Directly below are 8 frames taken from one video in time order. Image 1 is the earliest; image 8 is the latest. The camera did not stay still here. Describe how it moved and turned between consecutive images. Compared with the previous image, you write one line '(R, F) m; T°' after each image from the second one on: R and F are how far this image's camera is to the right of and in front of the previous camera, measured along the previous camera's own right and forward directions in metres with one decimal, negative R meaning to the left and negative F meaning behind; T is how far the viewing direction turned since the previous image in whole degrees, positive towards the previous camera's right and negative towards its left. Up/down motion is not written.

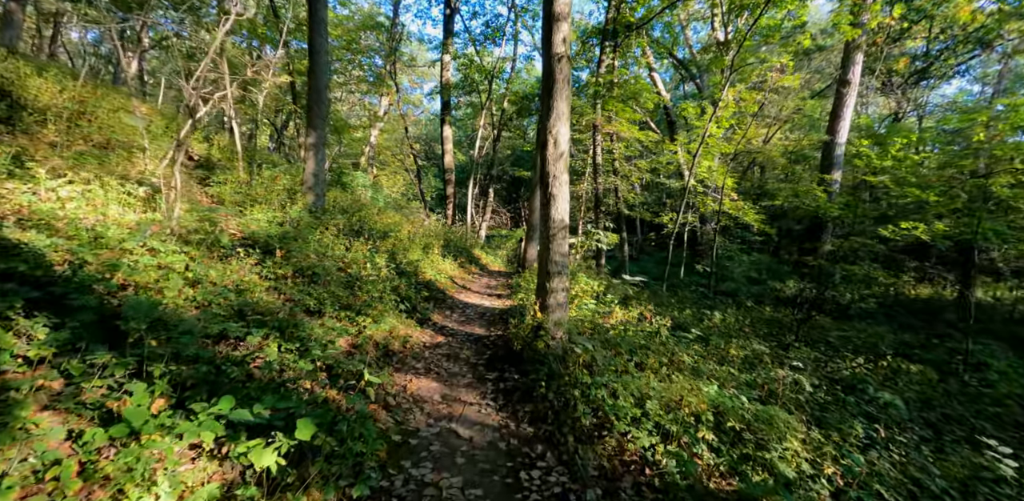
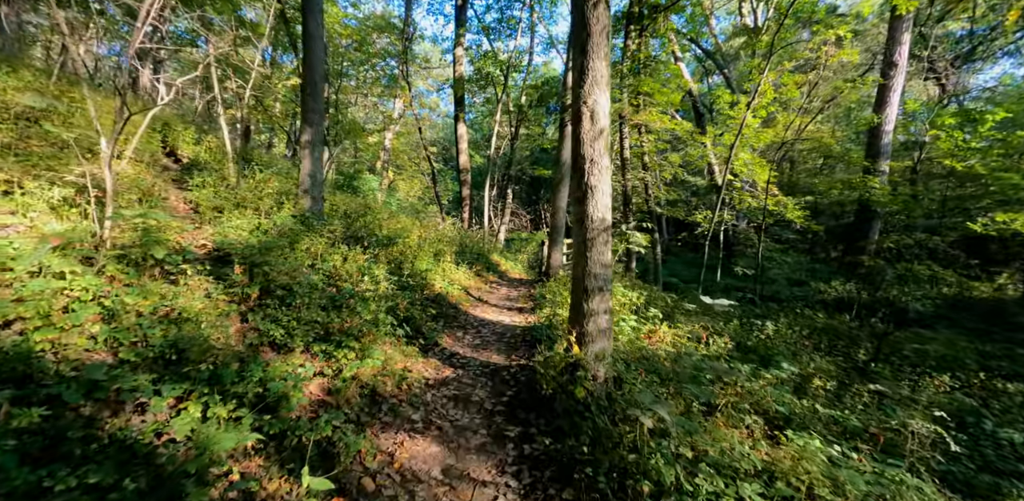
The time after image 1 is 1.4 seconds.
(0.0, +1.4) m; -2°
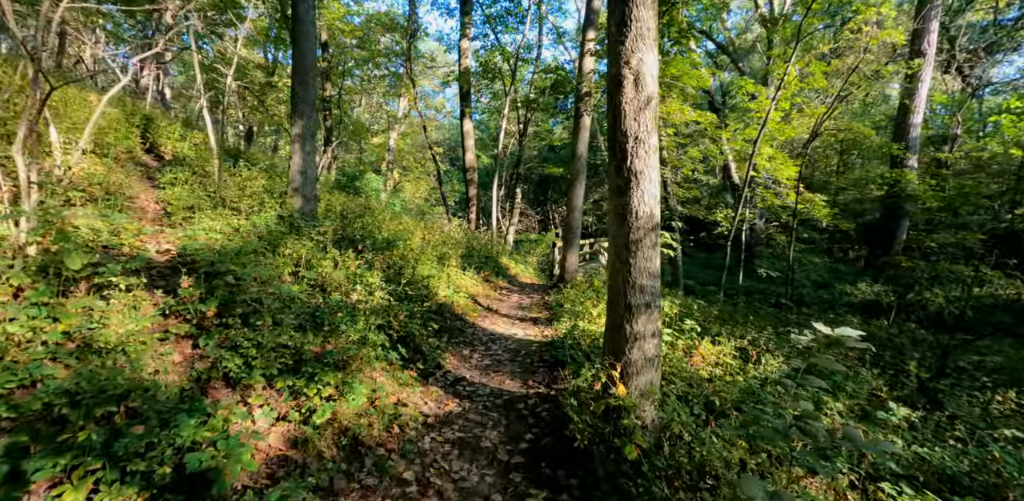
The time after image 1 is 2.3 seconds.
(-0.1, +1.0) m; -1°
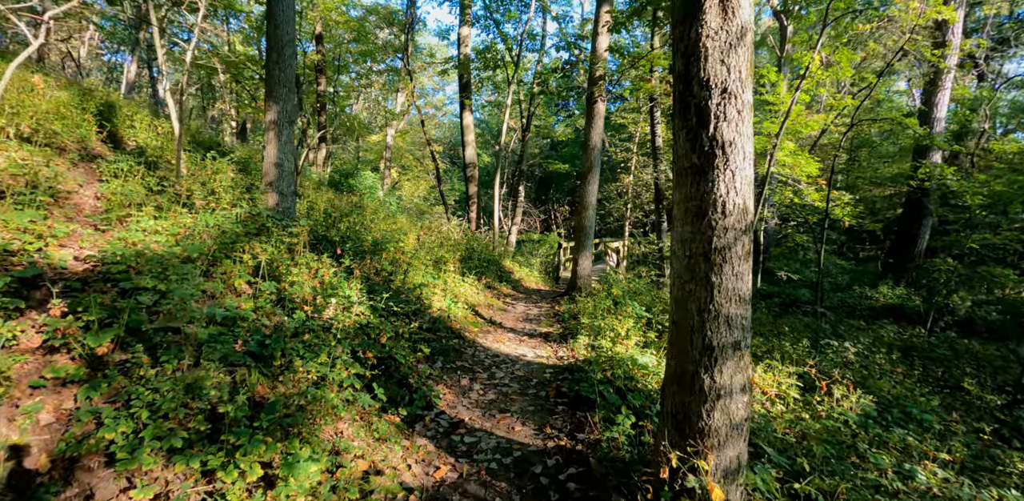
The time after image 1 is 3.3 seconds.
(-0.1, +1.2) m; 0°
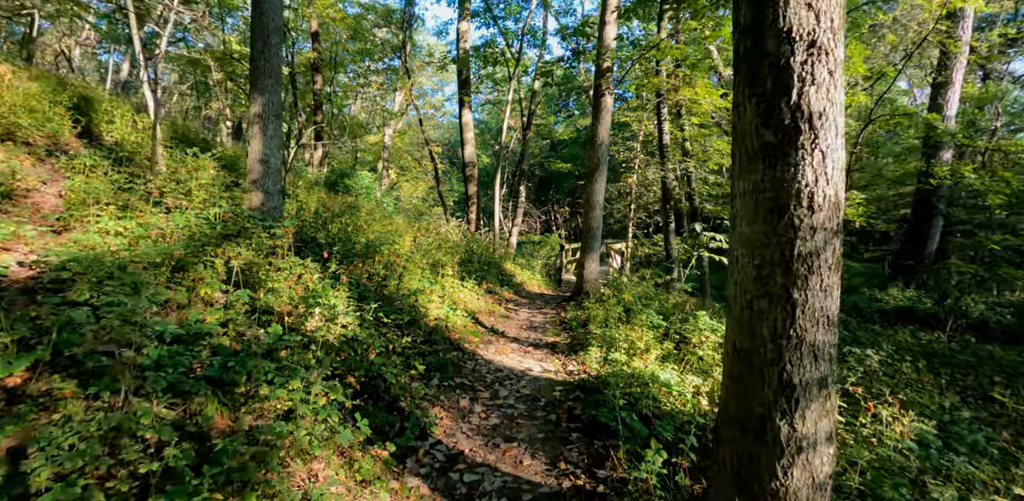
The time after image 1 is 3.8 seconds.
(-0.1, +0.6) m; 0°
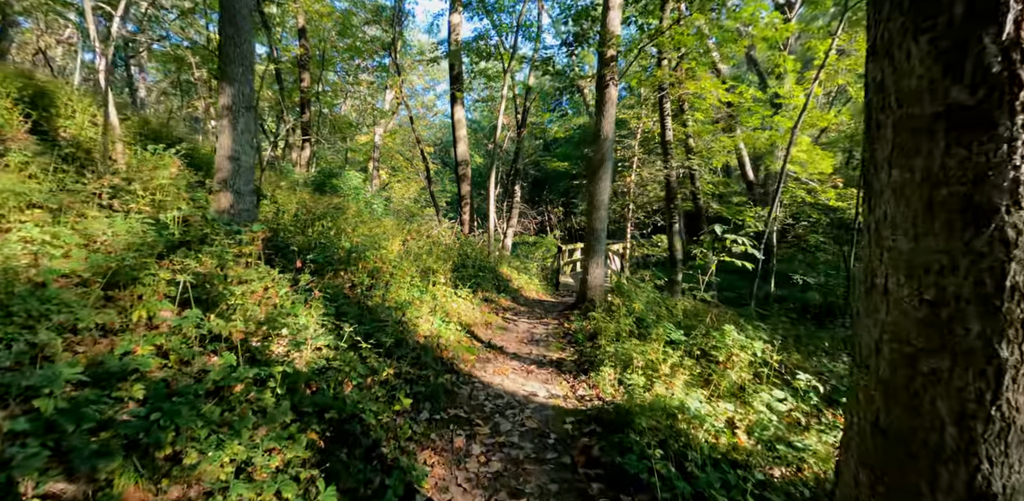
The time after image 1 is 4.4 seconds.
(-0.1, +0.7) m; +1°
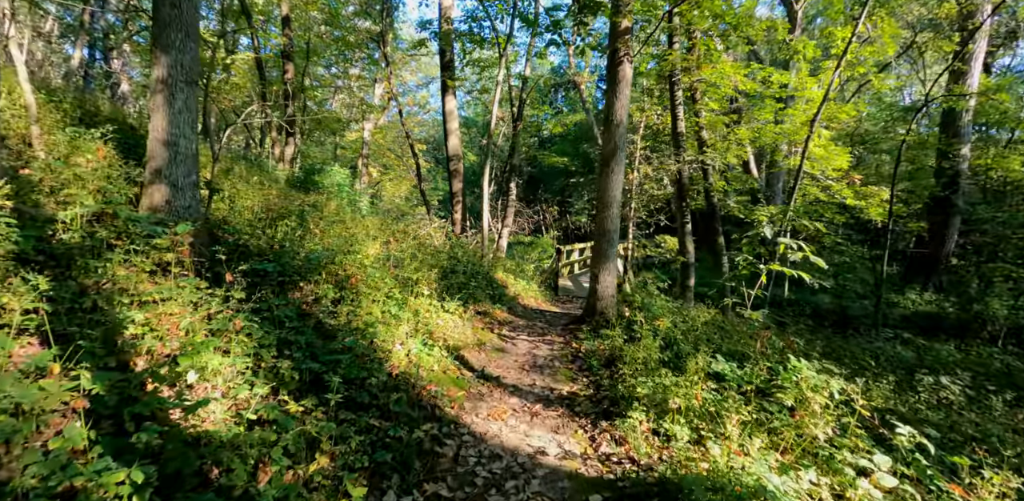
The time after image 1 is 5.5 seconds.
(-0.1, +1.2) m; +1°
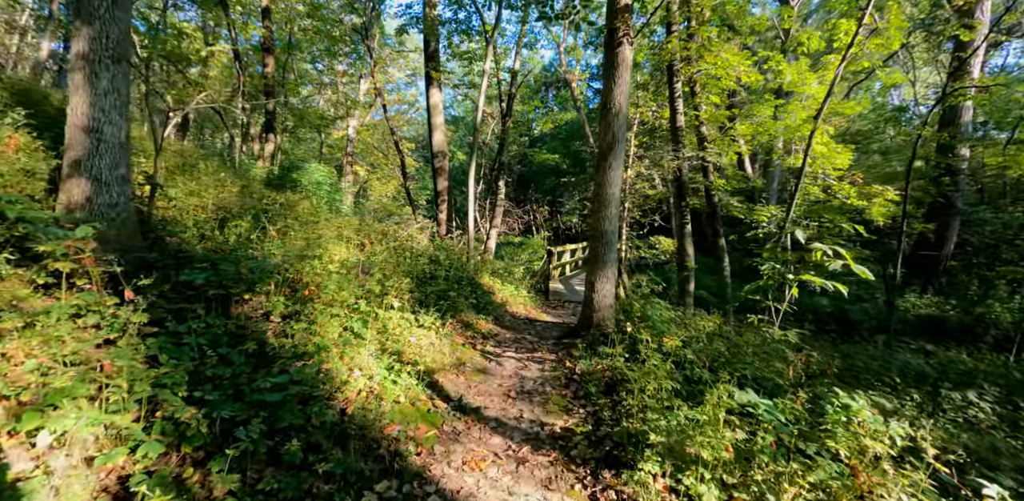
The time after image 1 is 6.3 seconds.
(+0.1, +0.8) m; +1°
